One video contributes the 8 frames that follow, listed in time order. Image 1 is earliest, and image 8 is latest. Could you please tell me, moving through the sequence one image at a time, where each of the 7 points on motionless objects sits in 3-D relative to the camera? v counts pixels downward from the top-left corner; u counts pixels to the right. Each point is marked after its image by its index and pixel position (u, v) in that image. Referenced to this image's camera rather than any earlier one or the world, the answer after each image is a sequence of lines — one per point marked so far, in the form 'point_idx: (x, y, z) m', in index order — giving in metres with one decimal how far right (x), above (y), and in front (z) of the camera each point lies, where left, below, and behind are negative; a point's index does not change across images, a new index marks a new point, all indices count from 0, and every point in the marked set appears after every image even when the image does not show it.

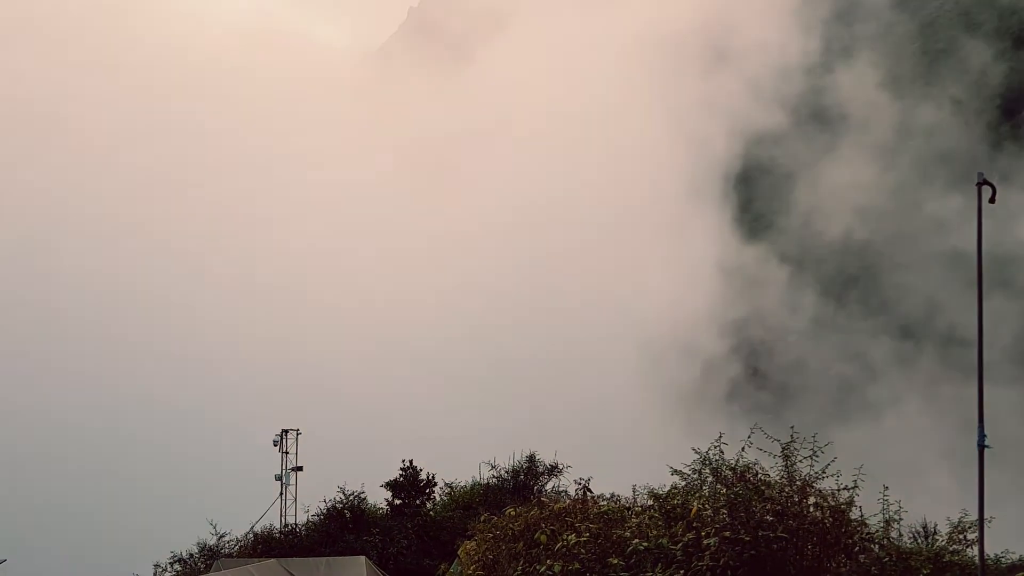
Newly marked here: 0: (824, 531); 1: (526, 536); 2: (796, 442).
0: (+3.4, -2.6, +8.7) m
1: (+0.1, -2.9, +9.4) m
2: (+3.2, -1.8, +9.3) m
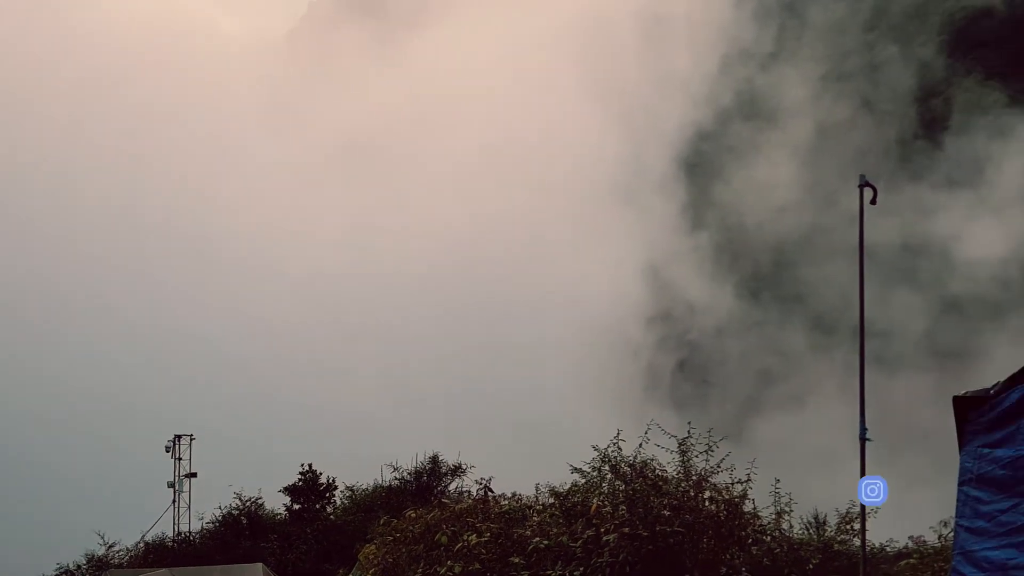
0: (+2.3, -2.6, +8.9) m
1: (-1.0, -2.9, +9.4) m
2: (+2.1, -1.8, +9.4) m
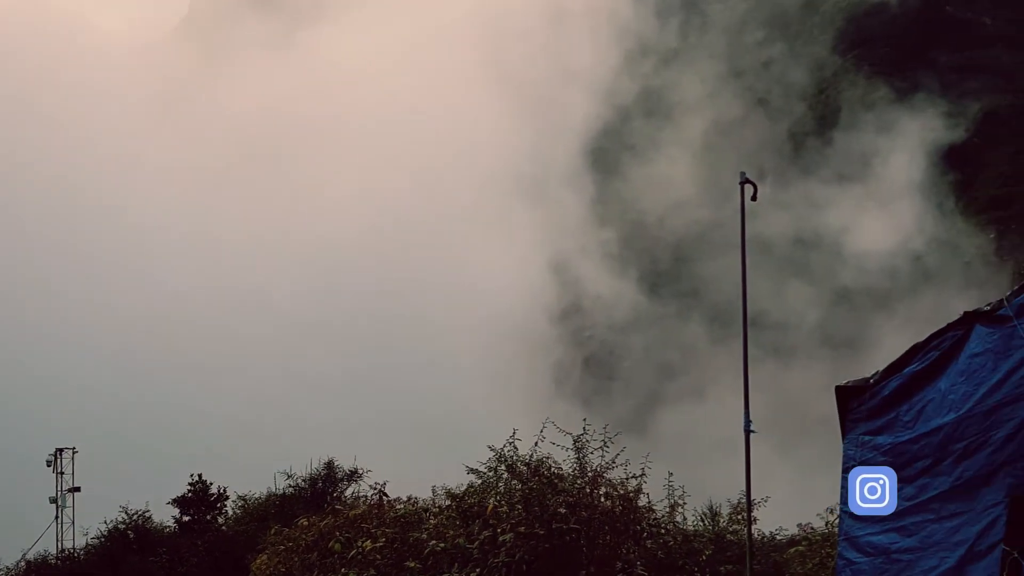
0: (+1.1, -2.5, +8.9) m
1: (-2.2, -2.9, +9.3) m
2: (+0.9, -1.7, +9.4) m
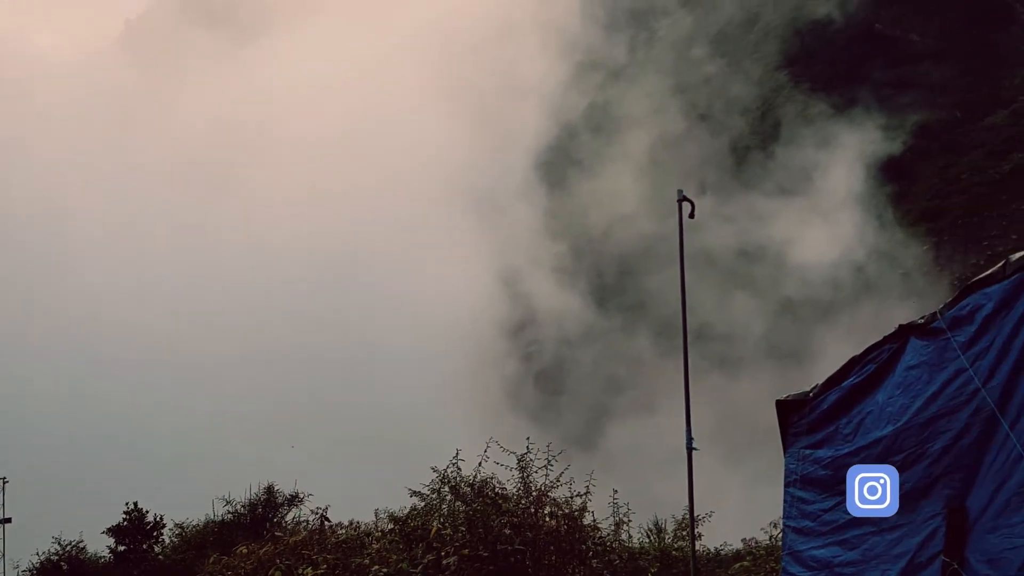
0: (+0.5, -2.7, +8.8) m
1: (-2.8, -3.2, +9.1) m
2: (+0.2, -1.9, +9.3) m
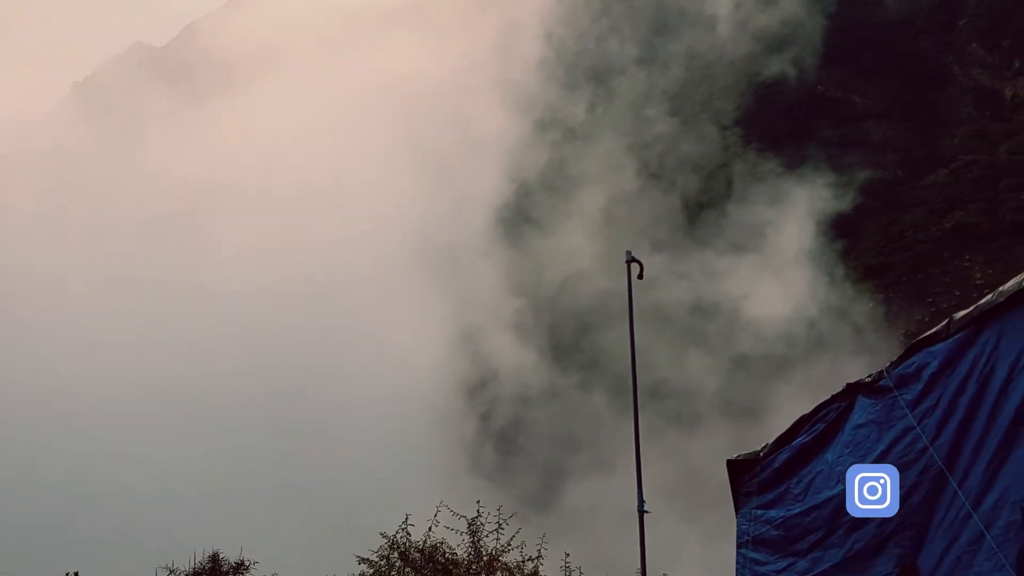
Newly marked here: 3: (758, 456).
0: (0.0, -3.4, +8.6) m
1: (-3.3, -3.8, +8.7) m
2: (-0.3, -2.6, +9.2) m
3: (+2.6, -1.8, +8.7) m
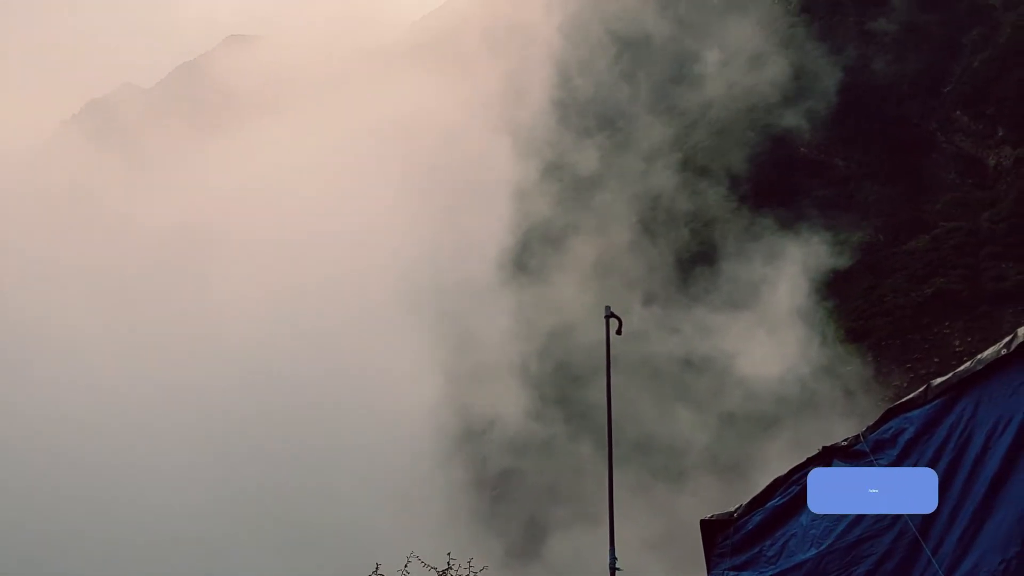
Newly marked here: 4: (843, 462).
0: (-0.4, -3.9, +8.4) m
1: (-3.7, -4.2, +8.5) m
2: (-0.6, -3.1, +9.0) m
3: (+2.3, -2.4, +8.6) m
4: (+3.1, -1.6, +7.6) m
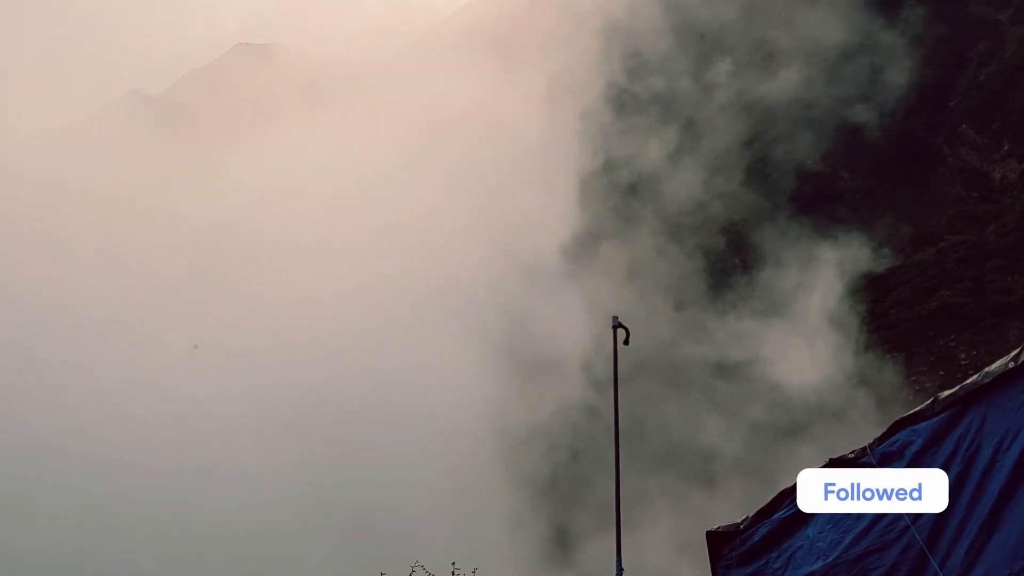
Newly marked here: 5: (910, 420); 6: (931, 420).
0: (-0.3, -4.0, +8.6) m
1: (-3.6, -4.4, +8.8) m
2: (-0.5, -3.3, +9.2) m
3: (+2.4, -2.6, +8.7) m
4: (+3.2, -1.8, +7.7) m
5: (+3.6, -1.2, +7.6) m
6: (+3.7, -1.2, +7.3) m
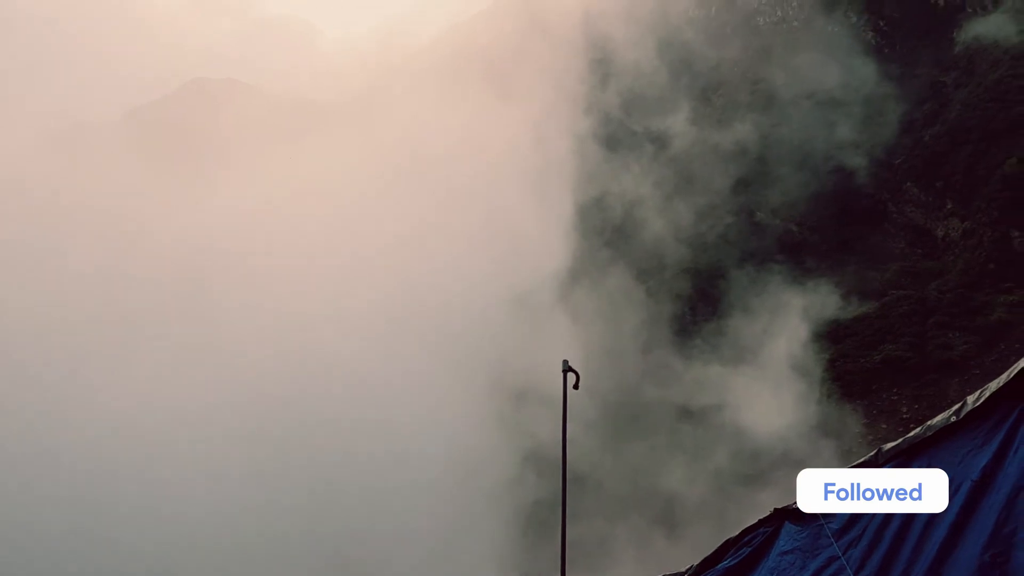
0: (-0.9, -4.5, +8.5) m
1: (-4.2, -4.8, +8.6) m
2: (-1.1, -3.8, +9.1) m
3: (+1.8, -3.1, +8.7) m
4: (+2.6, -2.3, +7.7) m
5: (+3.1, -1.8, +7.7) m
6: (+3.2, -1.7, +7.4) m
